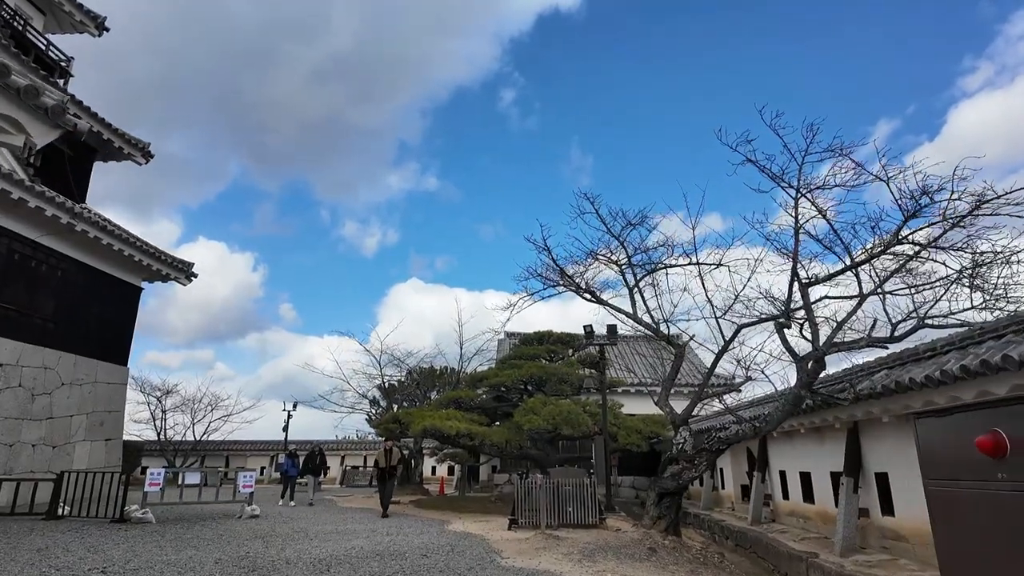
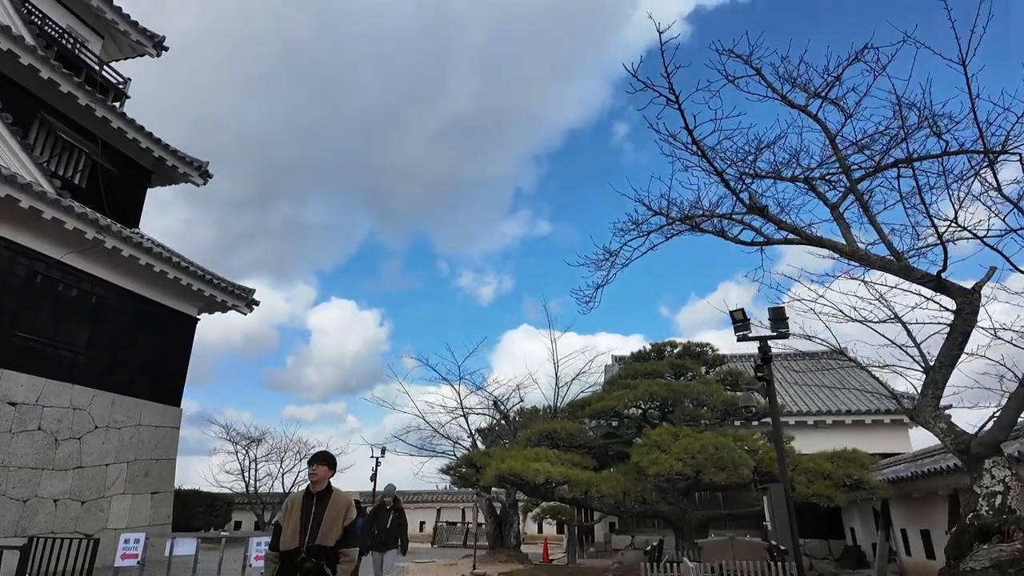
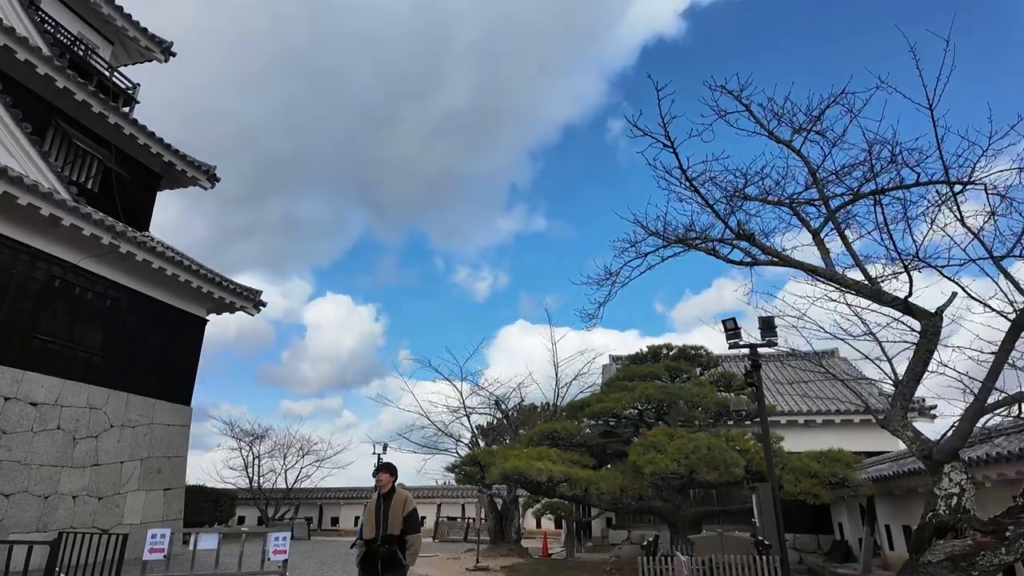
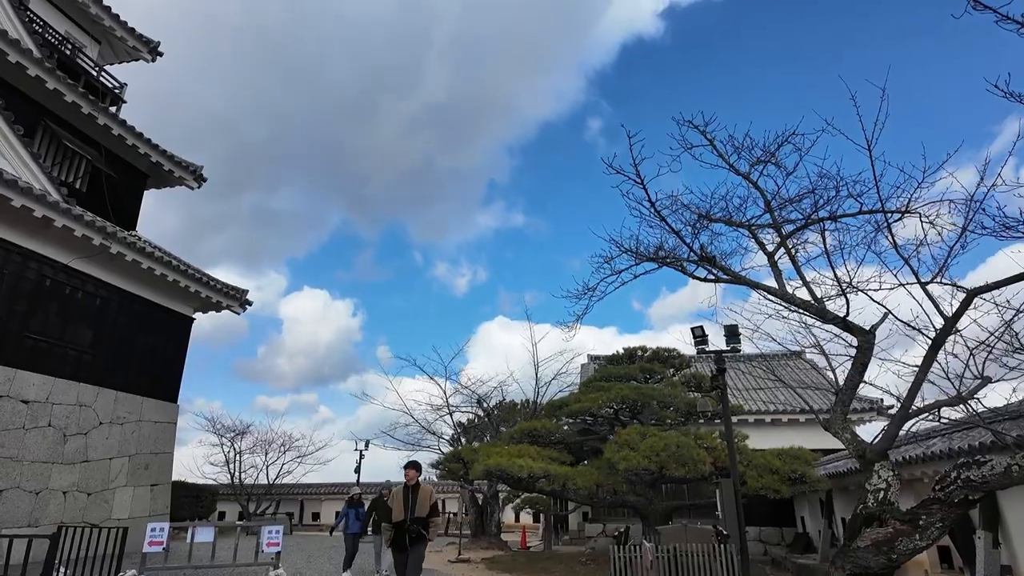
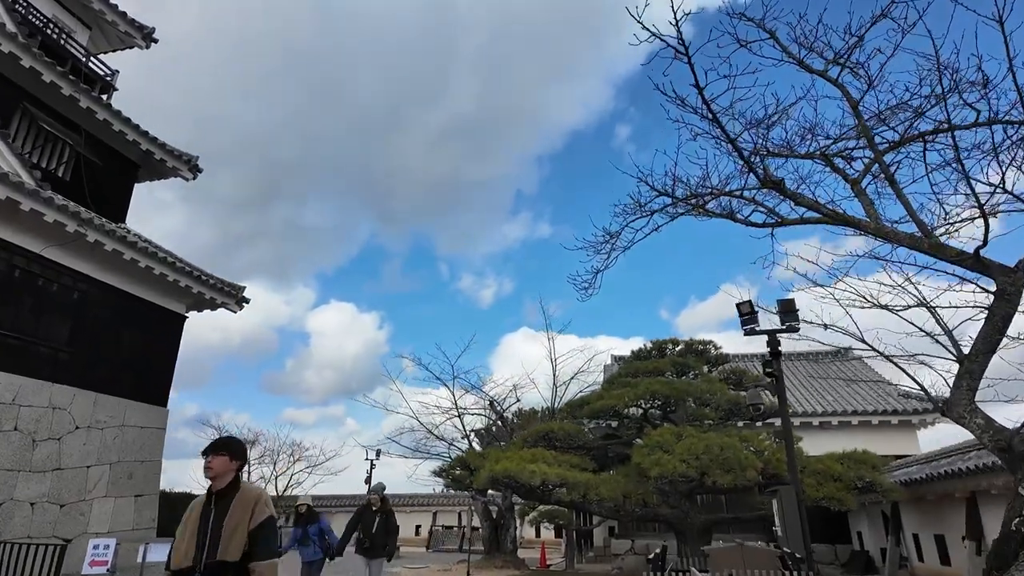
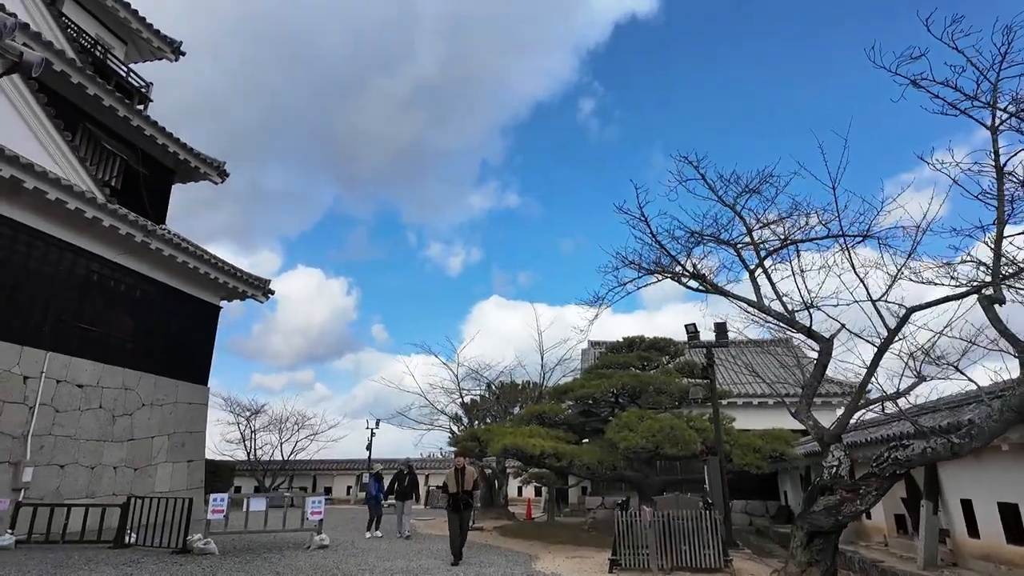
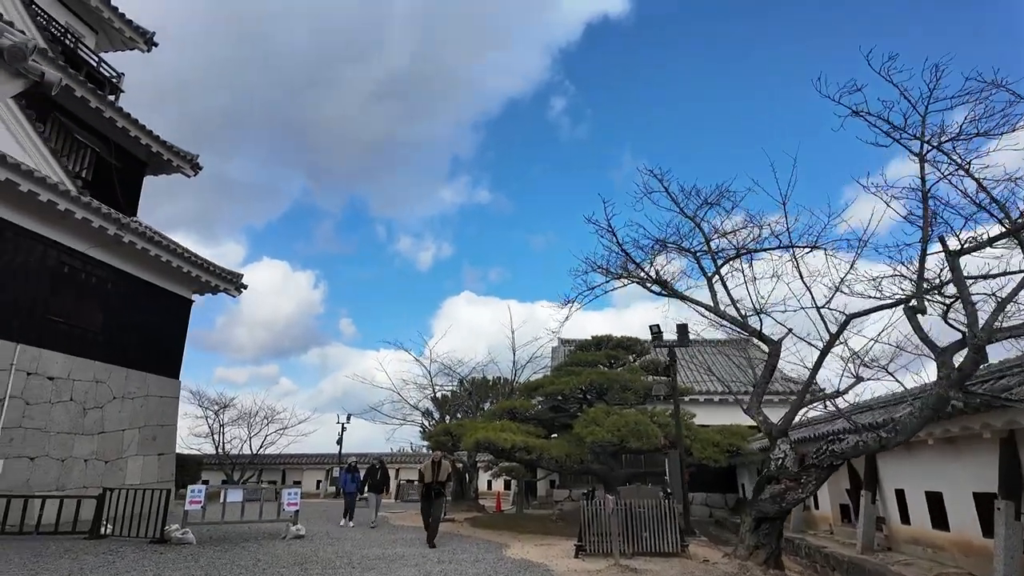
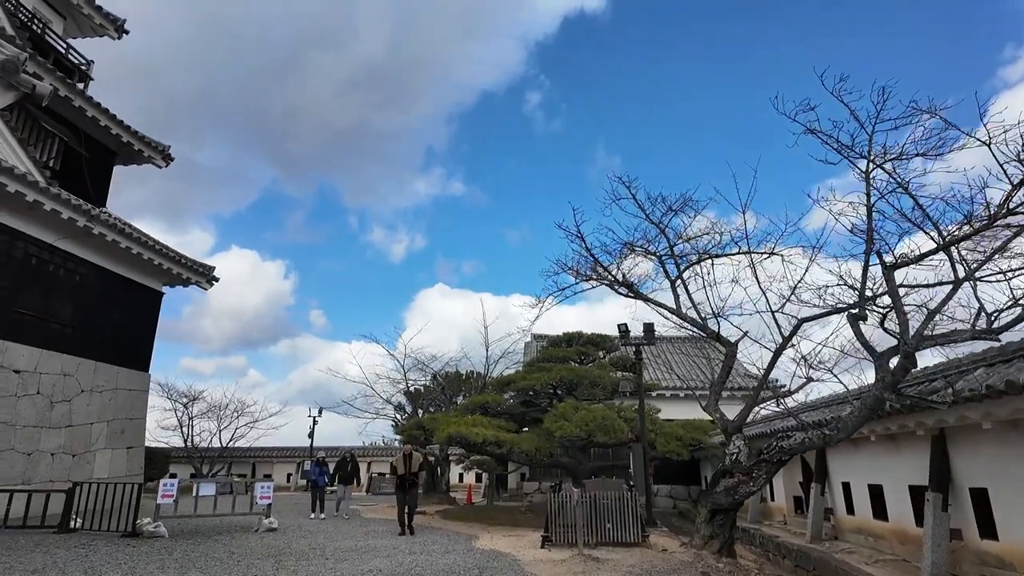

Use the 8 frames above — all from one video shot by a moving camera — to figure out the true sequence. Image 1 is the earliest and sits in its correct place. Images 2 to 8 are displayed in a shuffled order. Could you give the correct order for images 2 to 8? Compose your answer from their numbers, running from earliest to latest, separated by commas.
8, 7, 6, 4, 3, 2, 5
